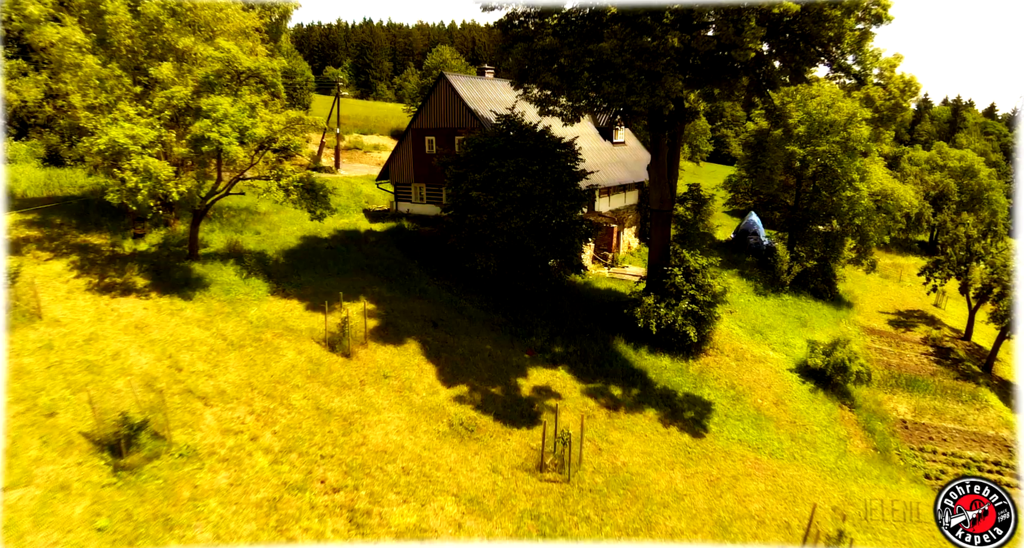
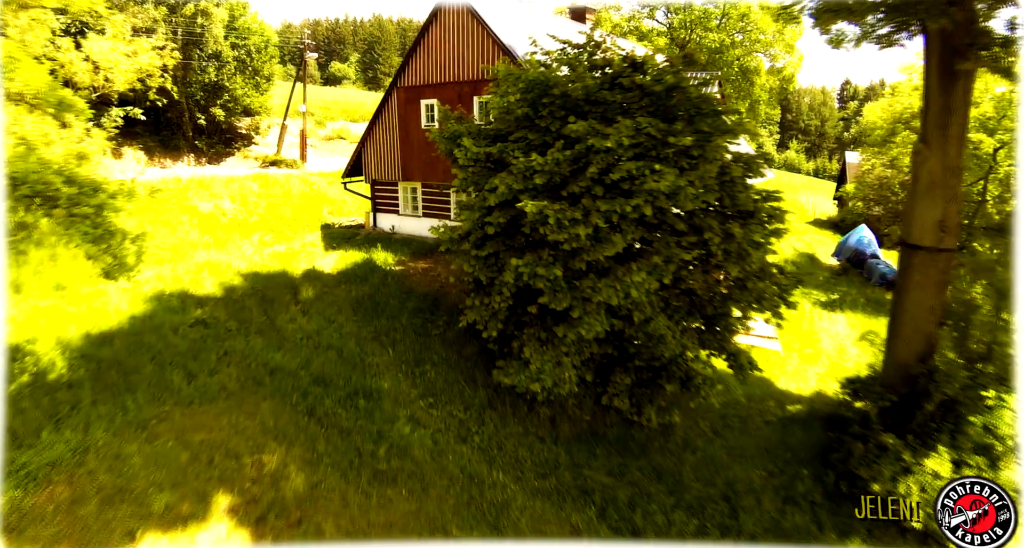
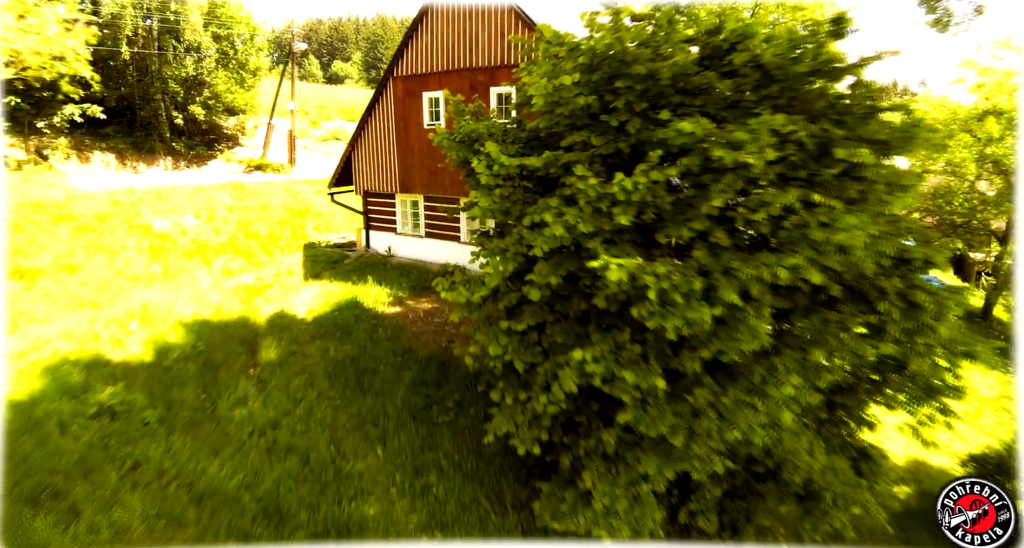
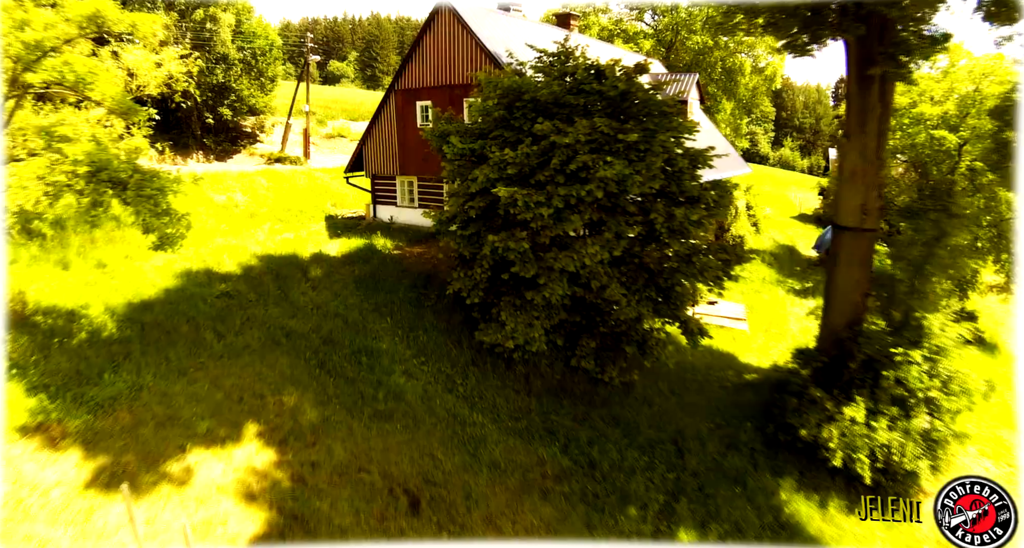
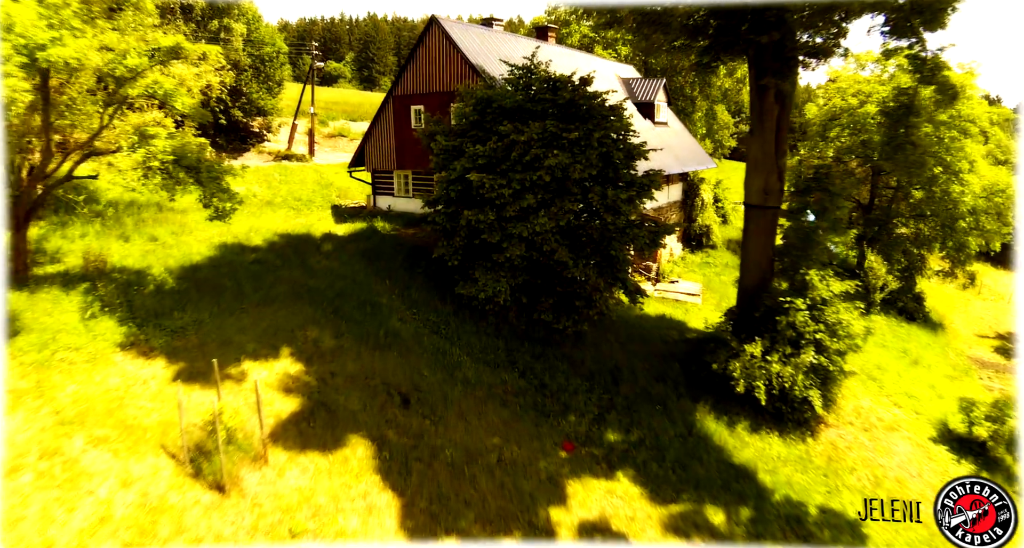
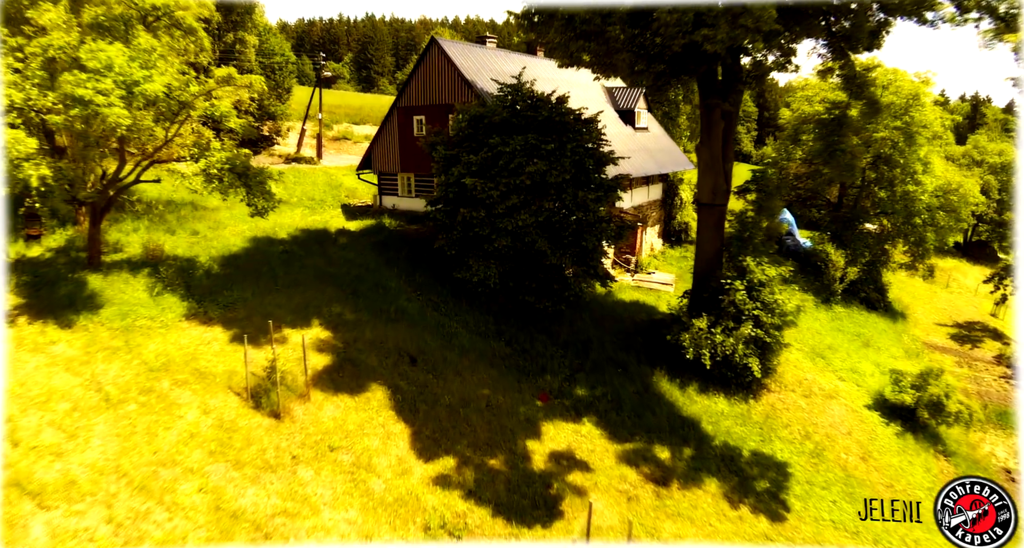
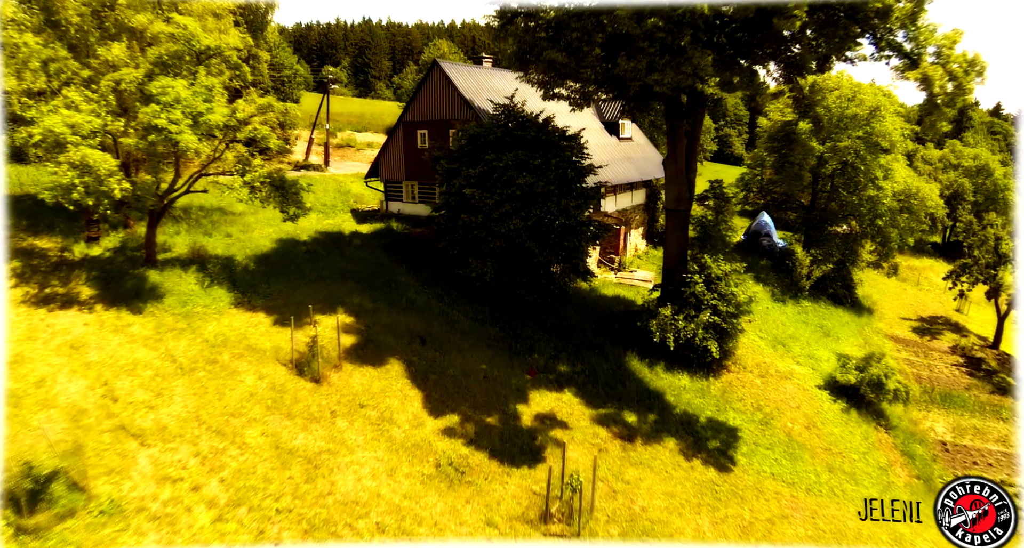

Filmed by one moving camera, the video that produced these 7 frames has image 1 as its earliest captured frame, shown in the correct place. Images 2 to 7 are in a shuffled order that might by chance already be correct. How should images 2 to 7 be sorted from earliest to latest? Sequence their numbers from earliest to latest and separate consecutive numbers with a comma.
7, 6, 5, 4, 2, 3
